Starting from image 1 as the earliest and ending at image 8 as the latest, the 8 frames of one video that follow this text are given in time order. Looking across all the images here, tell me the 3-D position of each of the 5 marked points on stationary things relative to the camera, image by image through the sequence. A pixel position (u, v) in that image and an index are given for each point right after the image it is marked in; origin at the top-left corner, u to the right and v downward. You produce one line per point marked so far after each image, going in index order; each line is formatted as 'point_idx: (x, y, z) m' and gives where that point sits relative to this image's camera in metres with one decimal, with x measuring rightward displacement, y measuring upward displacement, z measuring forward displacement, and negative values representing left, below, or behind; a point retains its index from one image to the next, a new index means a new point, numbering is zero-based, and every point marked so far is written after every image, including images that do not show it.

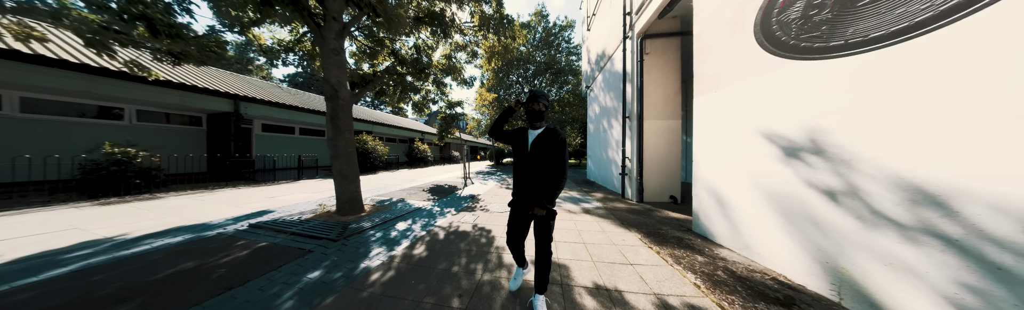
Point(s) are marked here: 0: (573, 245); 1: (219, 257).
0: (+1.0, -1.5, +2.6) m
1: (-4.2, -1.5, +2.3) m
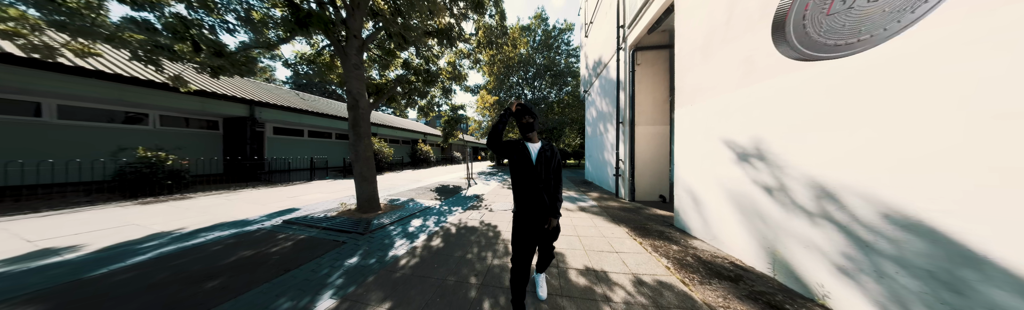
0: (+1.1, -1.6, +3.0) m
1: (-4.2, -1.6, +2.7) m
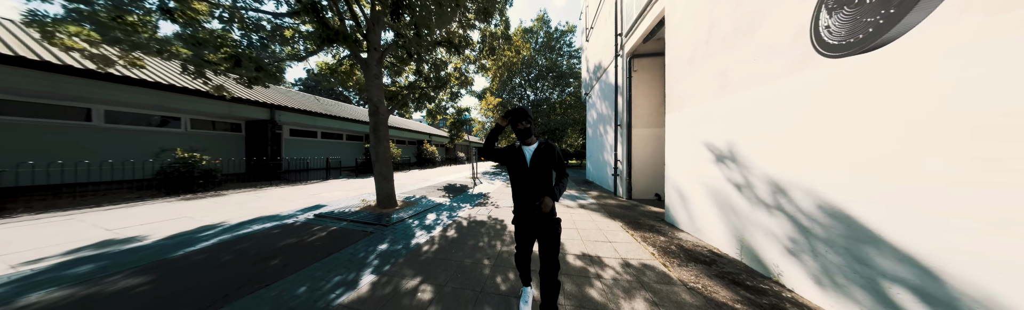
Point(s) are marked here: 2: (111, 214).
0: (+1.2, -1.6, +3.4) m
1: (-4.0, -1.6, +3.1) m
2: (-9.8, -1.4, +3.9) m
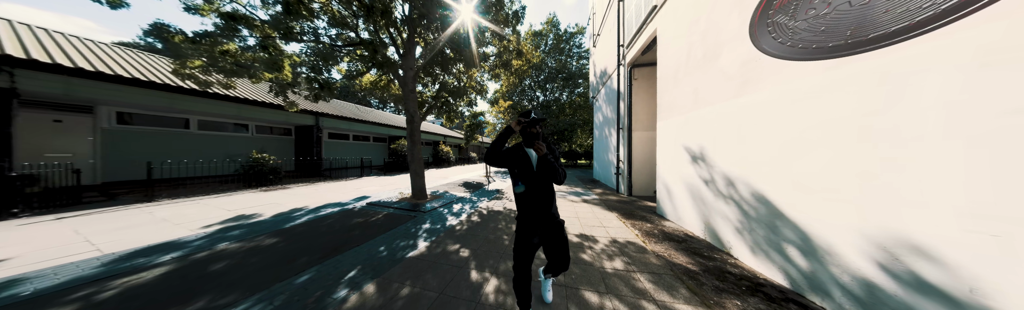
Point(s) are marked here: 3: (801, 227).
0: (+1.5, -1.6, +4.1) m
1: (-3.7, -1.6, +4.1) m
2: (-9.5, -1.5, +5.2) m
3: (+3.4, -0.8, +1.8) m
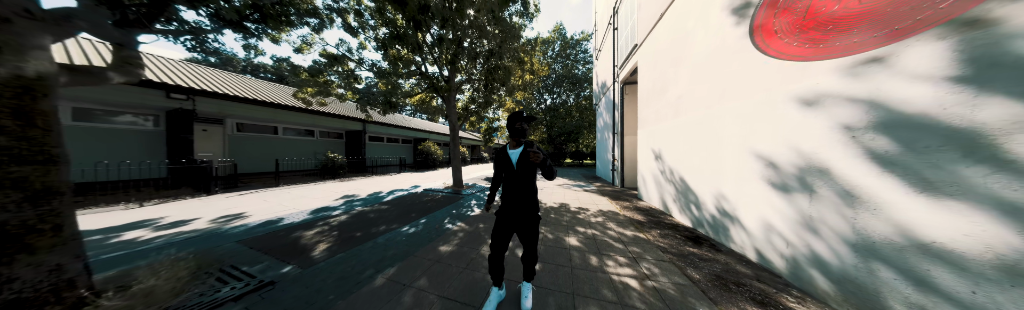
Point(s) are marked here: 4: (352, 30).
0: (+2.2, -1.6, +5.7) m
1: (-3.0, -1.6, +5.9) m
2: (-8.7, -1.4, +7.3) m
3: (+4.0, -0.8, +3.4) m
4: (-7.7, +6.1, +7.6) m
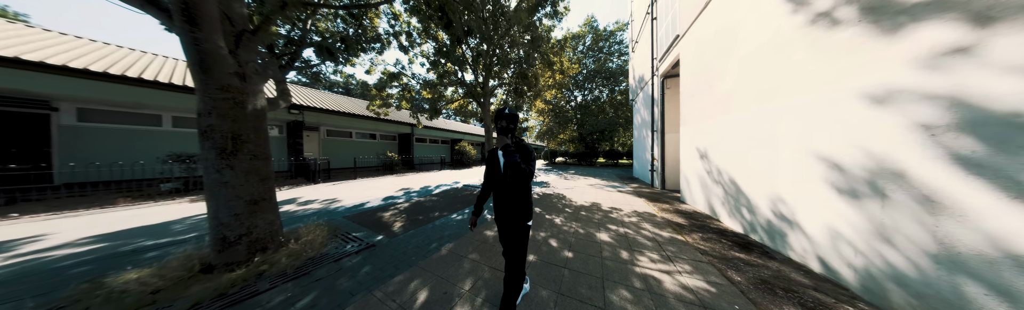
0: (+3.3, -1.6, +5.6) m
1: (-1.9, -1.6, +6.7) m
2: (-7.2, -1.4, +8.9) m
3: (+4.7, -0.8, +3.1) m
4: (-6.2, +6.2, +9.0) m
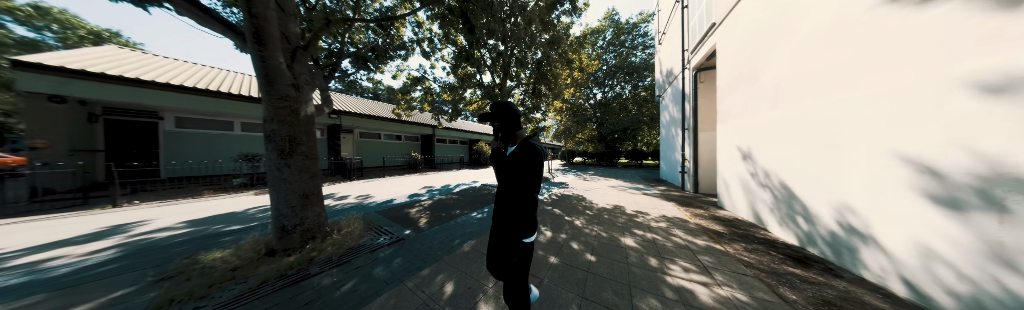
0: (+3.9, -1.6, +5.3) m
1: (-1.1, -1.6, +6.9) m
2: (-6.3, -1.4, +9.6) m
3: (+5.1, -0.8, +2.7) m
4: (-5.2, +6.2, +9.5) m
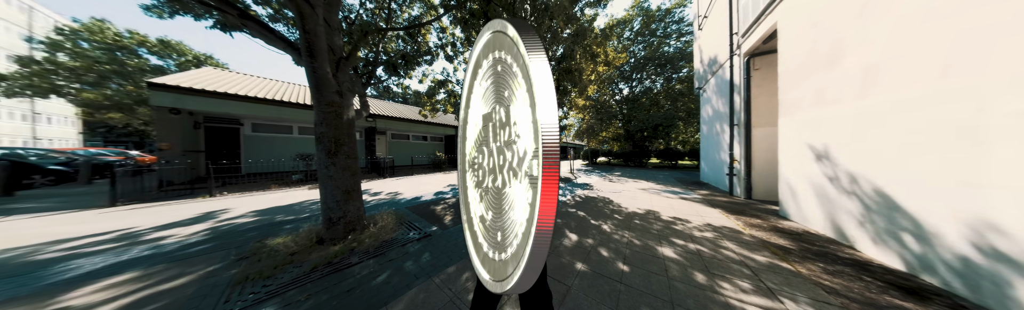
0: (+4.6, -1.6, +4.8) m
1: (-0.3, -1.6, +6.9) m
2: (-5.1, -1.4, +10.1) m
3: (+5.5, -0.8, +2.0) m
4: (-4.1, +6.2, +9.9) m
